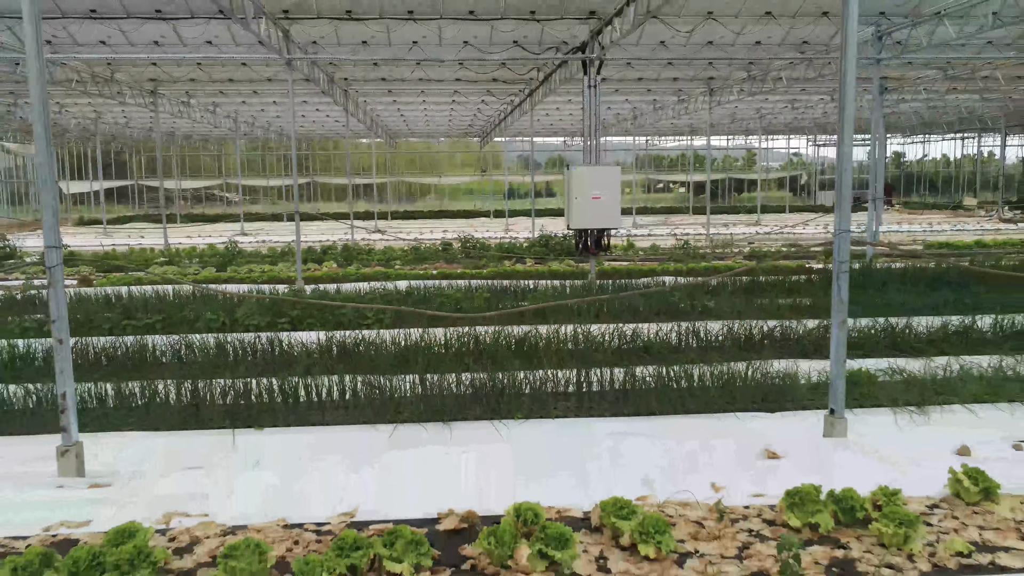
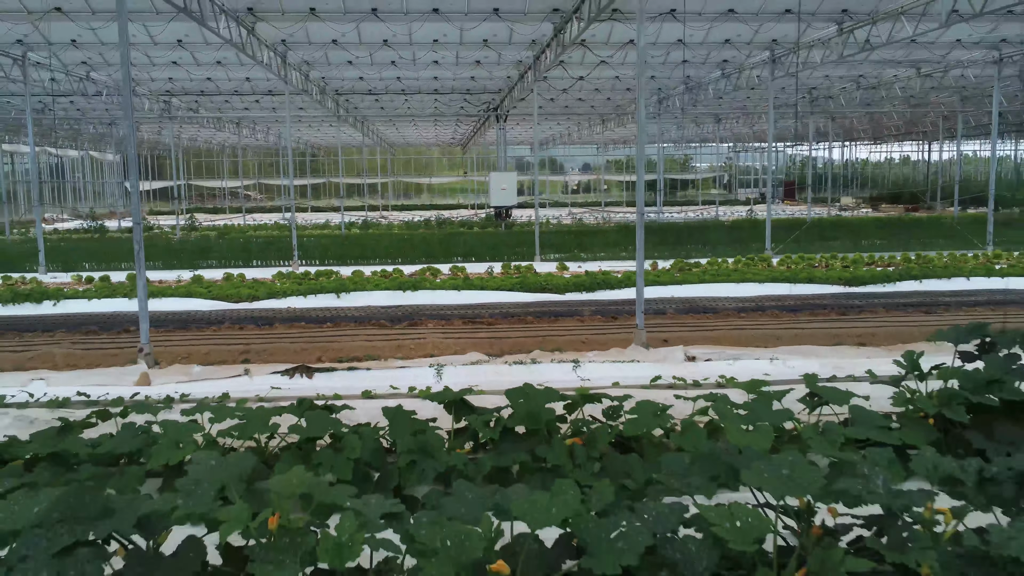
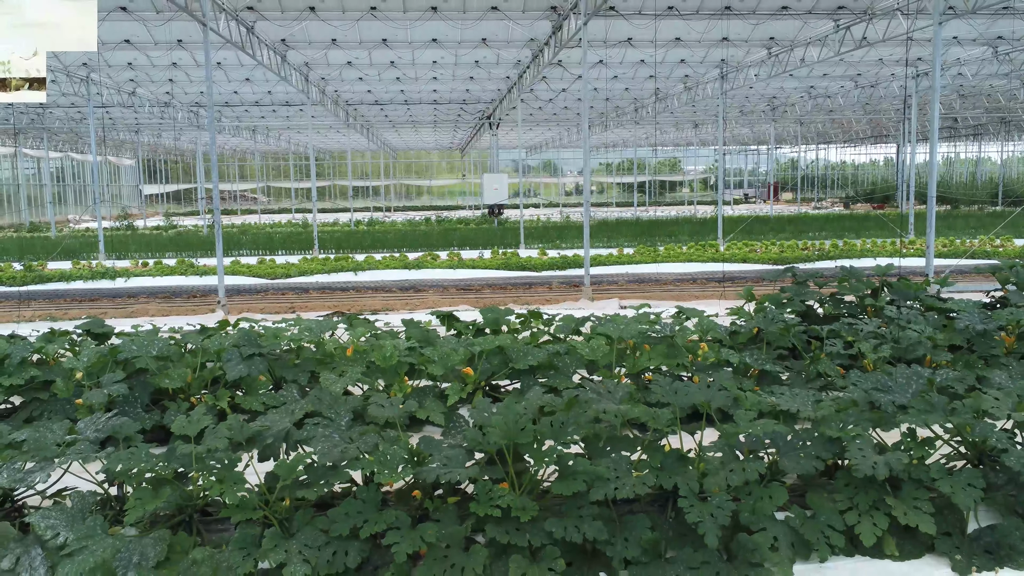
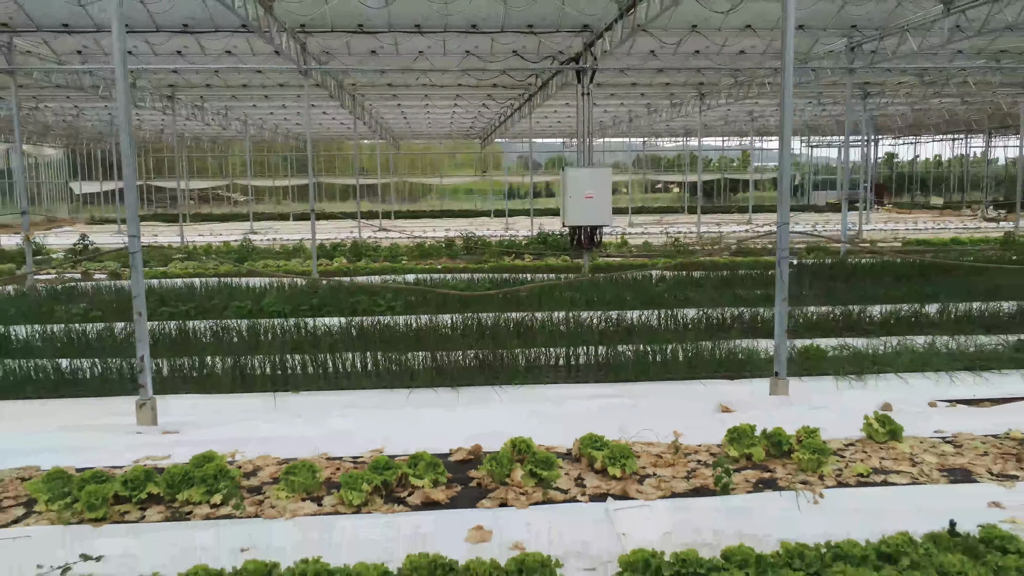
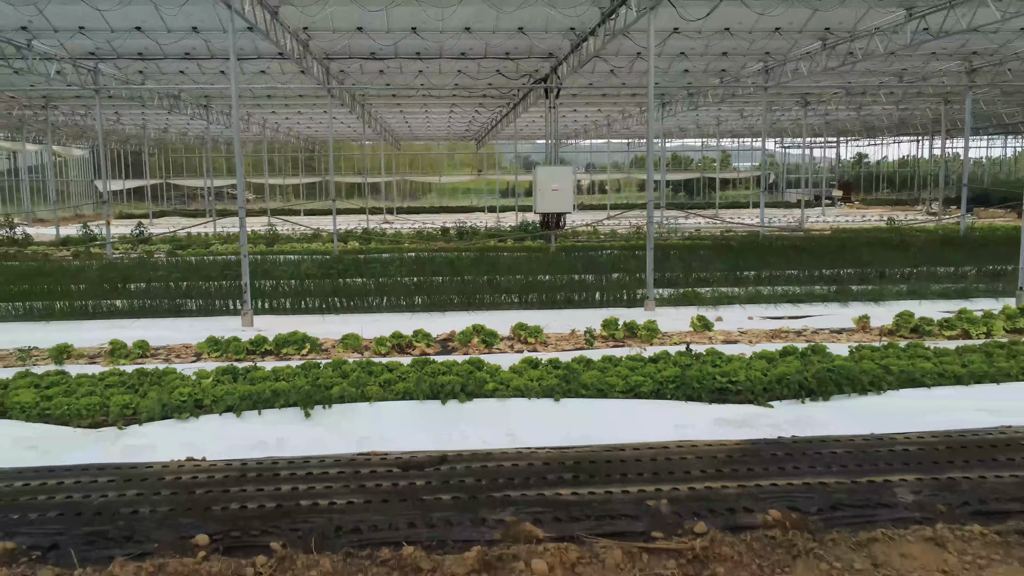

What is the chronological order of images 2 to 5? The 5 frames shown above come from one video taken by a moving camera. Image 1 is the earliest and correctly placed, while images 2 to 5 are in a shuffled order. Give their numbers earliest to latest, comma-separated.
4, 5, 2, 3
